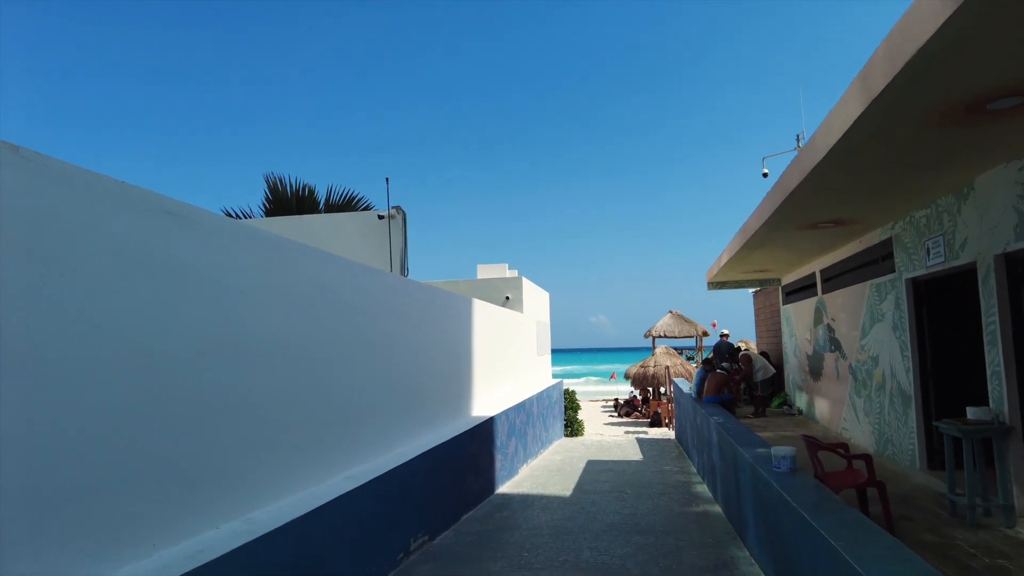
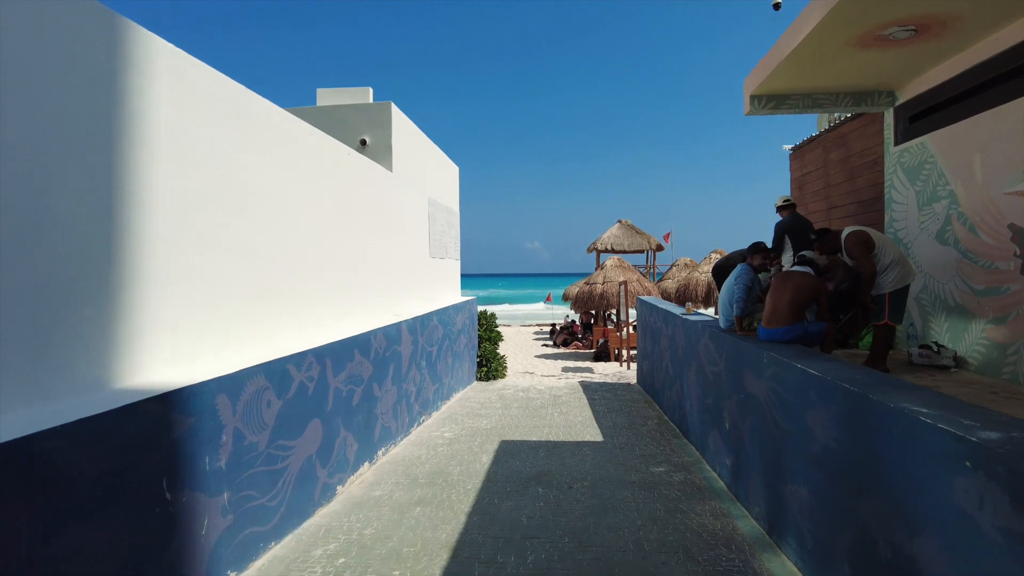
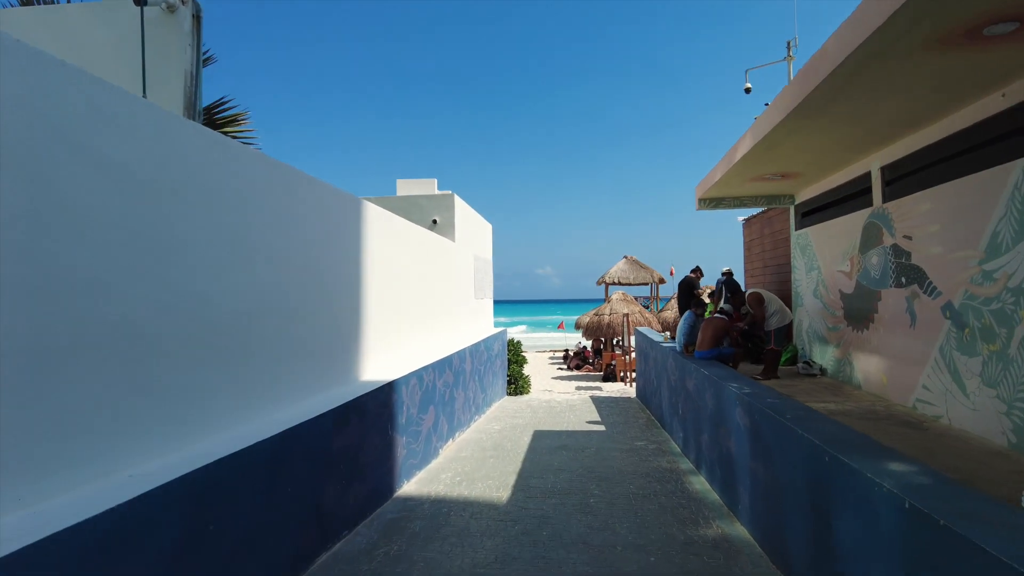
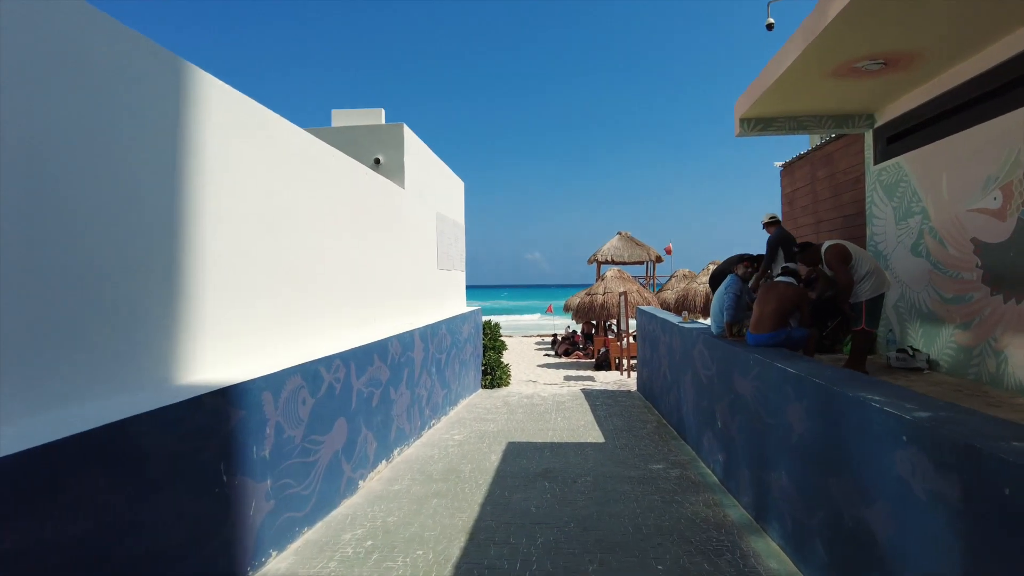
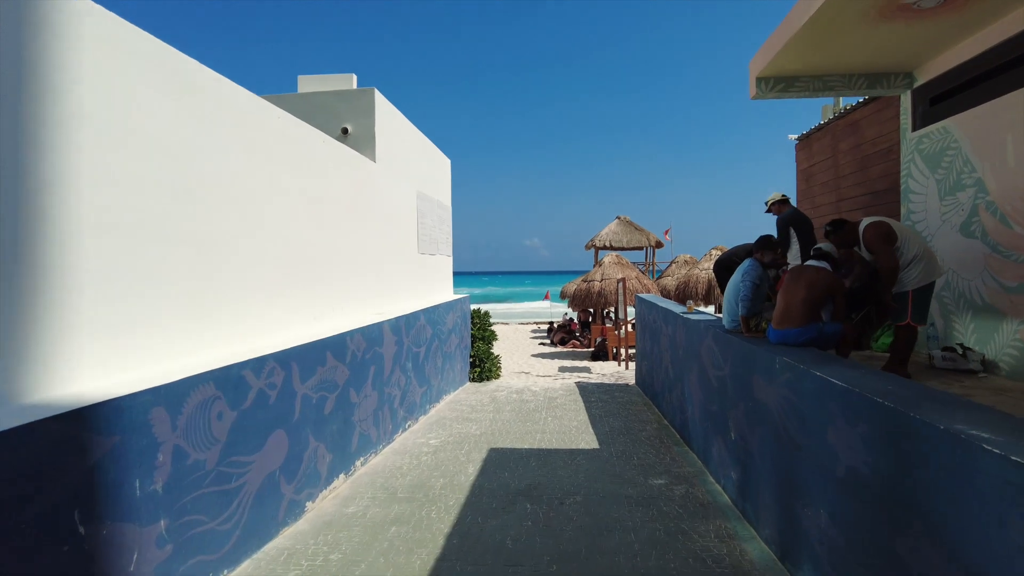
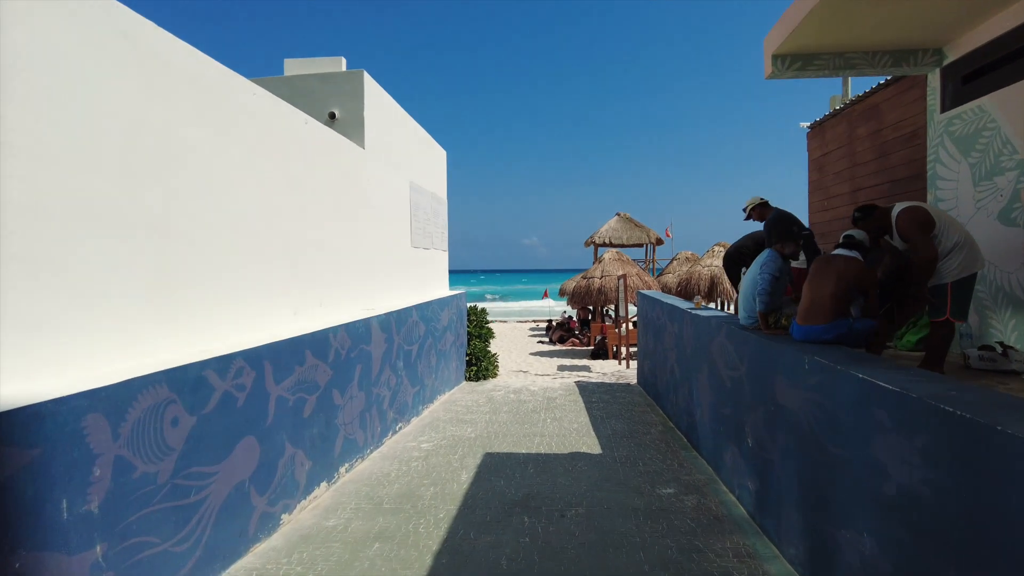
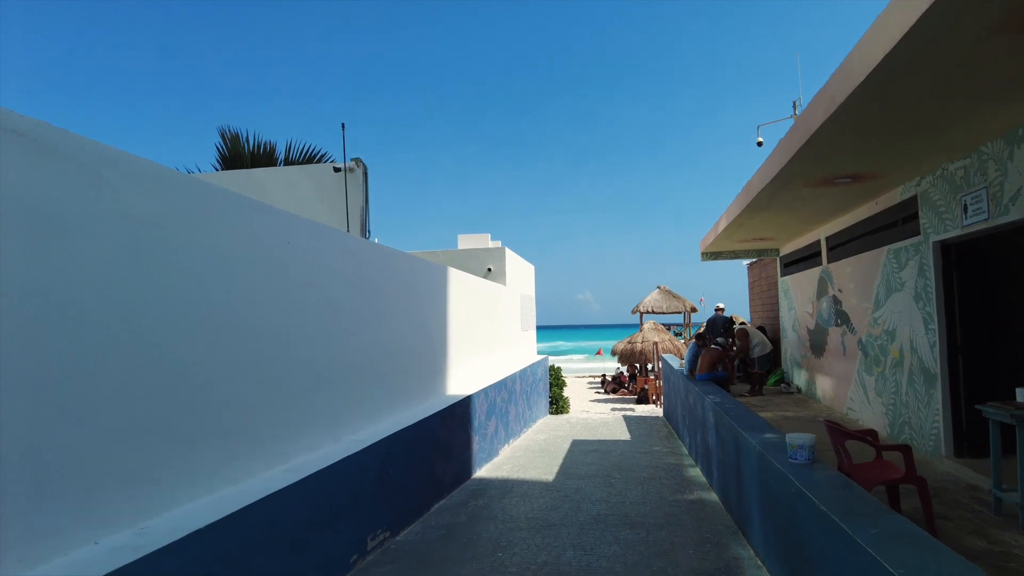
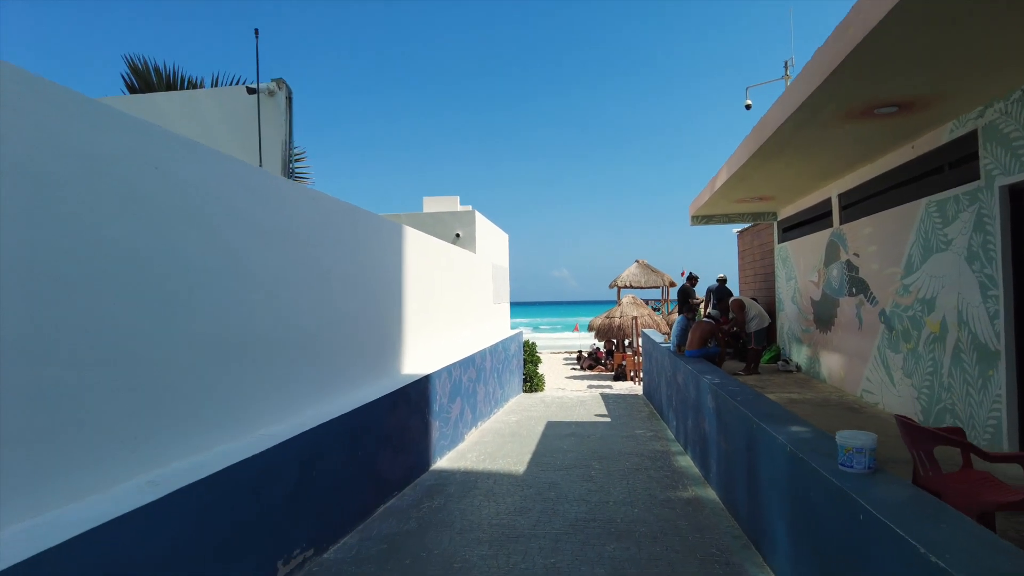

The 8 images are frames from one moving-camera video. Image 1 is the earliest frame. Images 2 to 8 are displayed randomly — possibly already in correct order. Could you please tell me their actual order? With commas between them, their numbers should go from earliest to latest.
7, 8, 3, 4, 2, 5, 6
